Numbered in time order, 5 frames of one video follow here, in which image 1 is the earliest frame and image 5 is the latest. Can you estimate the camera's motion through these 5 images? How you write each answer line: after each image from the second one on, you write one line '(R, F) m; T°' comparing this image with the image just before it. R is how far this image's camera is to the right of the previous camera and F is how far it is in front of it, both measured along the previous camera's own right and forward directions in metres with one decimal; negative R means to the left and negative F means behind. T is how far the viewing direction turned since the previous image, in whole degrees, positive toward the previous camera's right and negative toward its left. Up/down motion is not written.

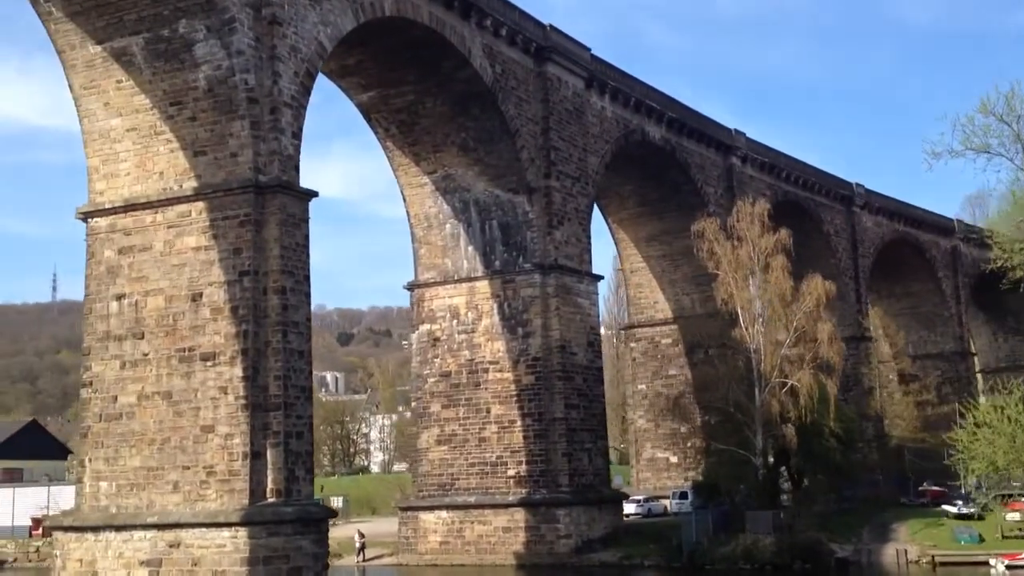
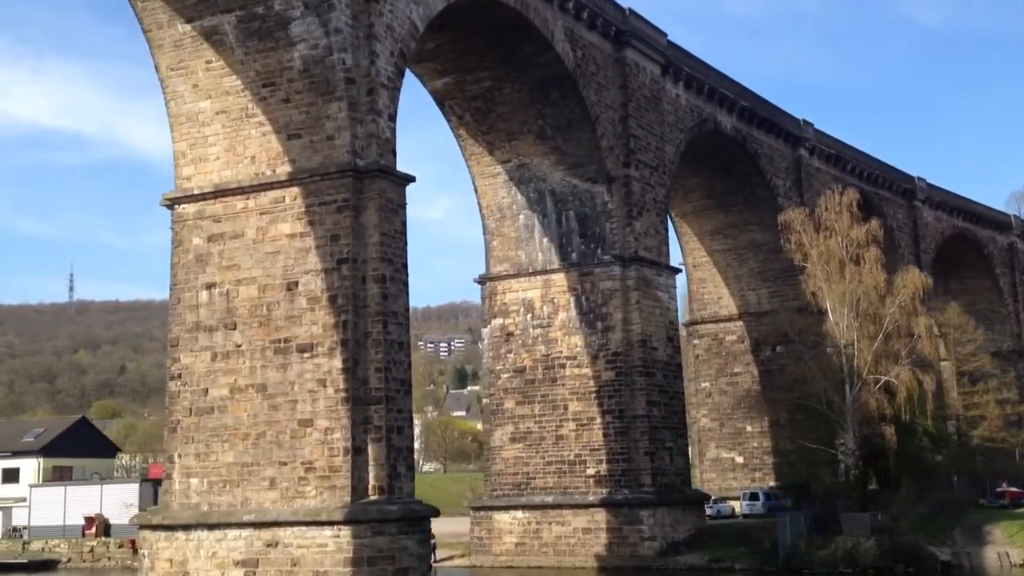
(-1.2, +0.6) m; -1°
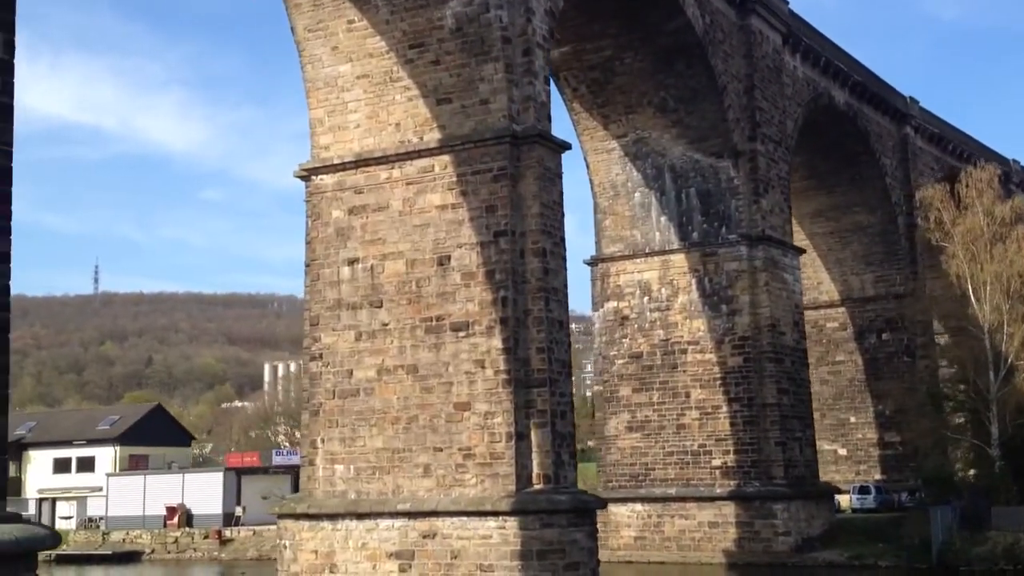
(-1.7, +0.8) m; -1°
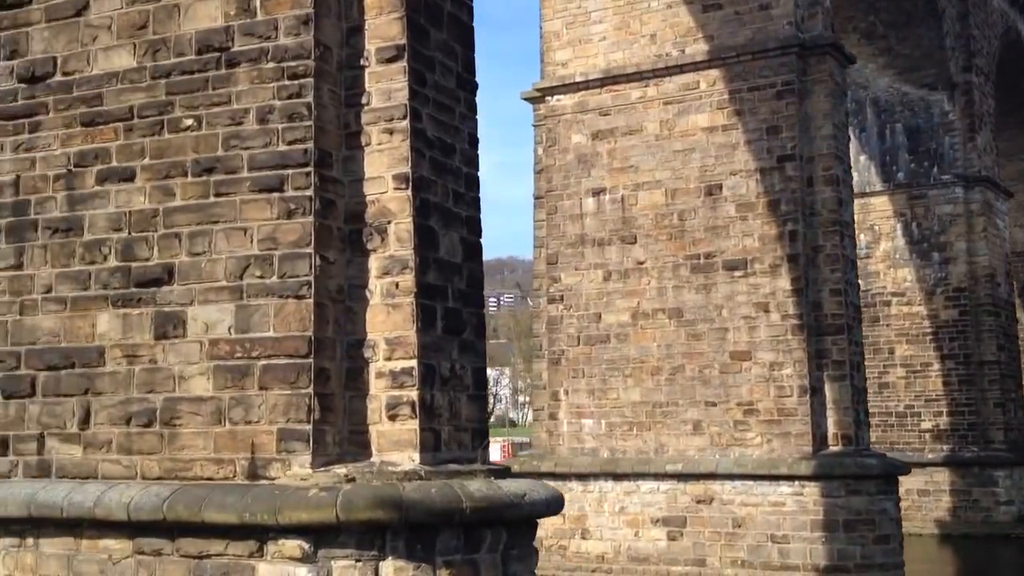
(-2.6, +1.3) m; -2°
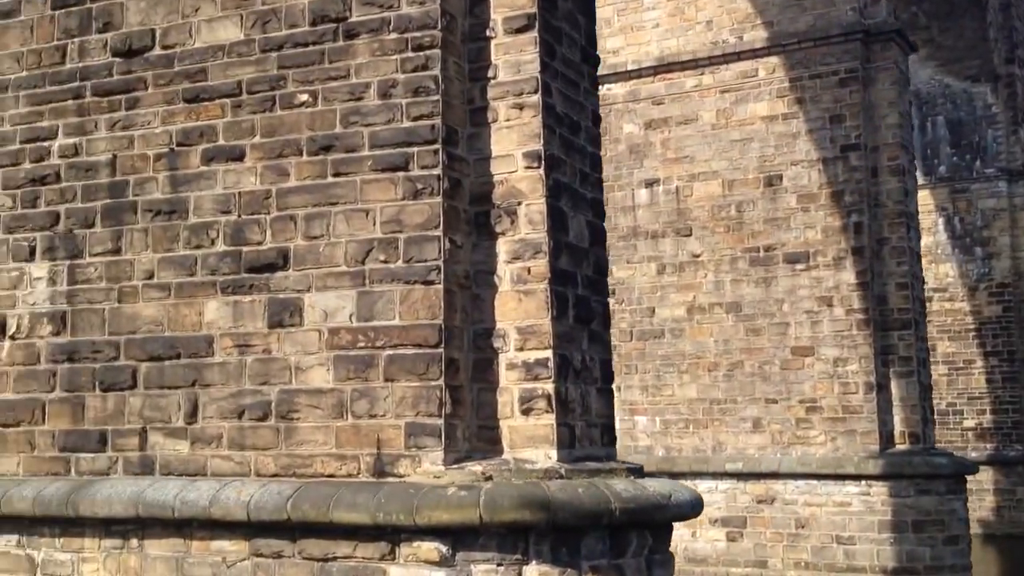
(-0.5, +0.2) m; 0°
